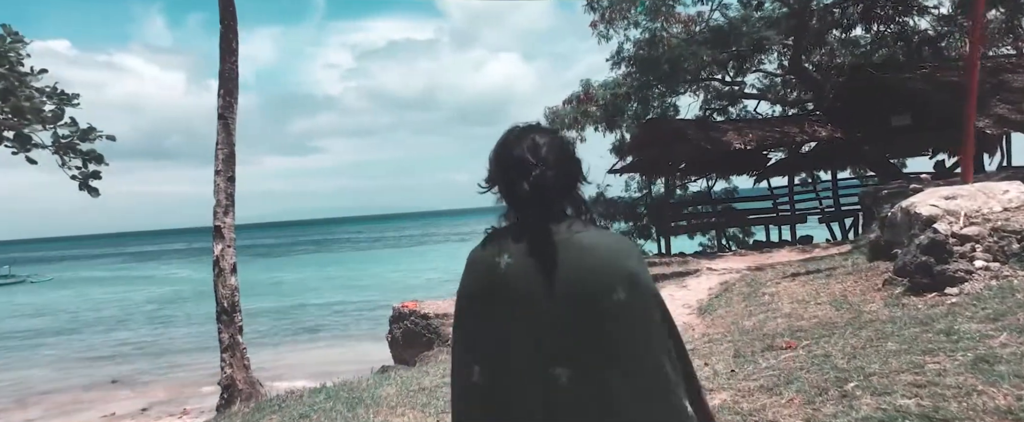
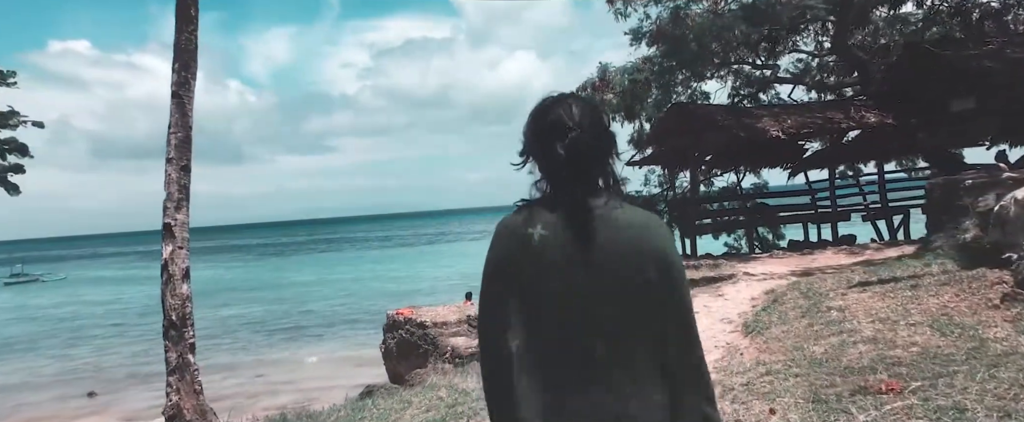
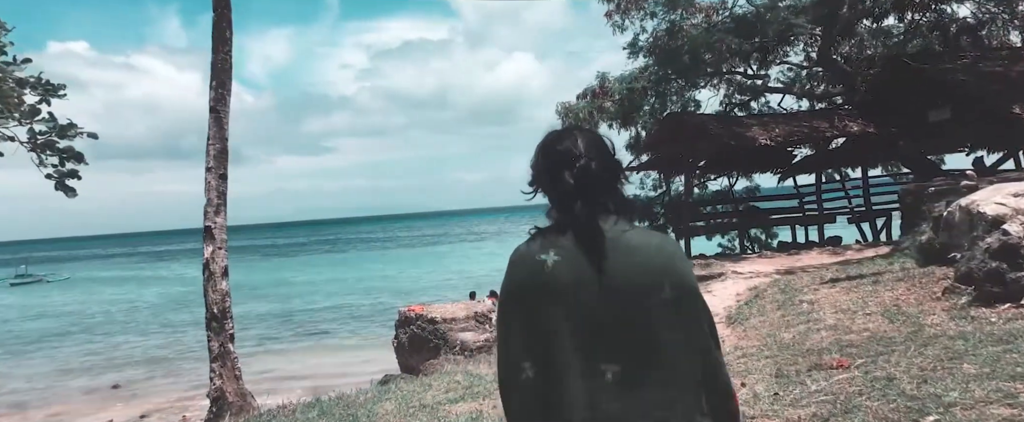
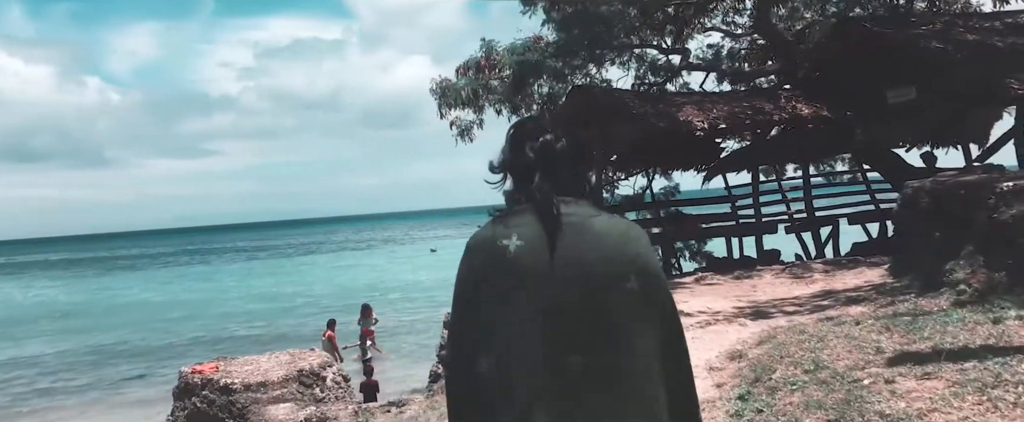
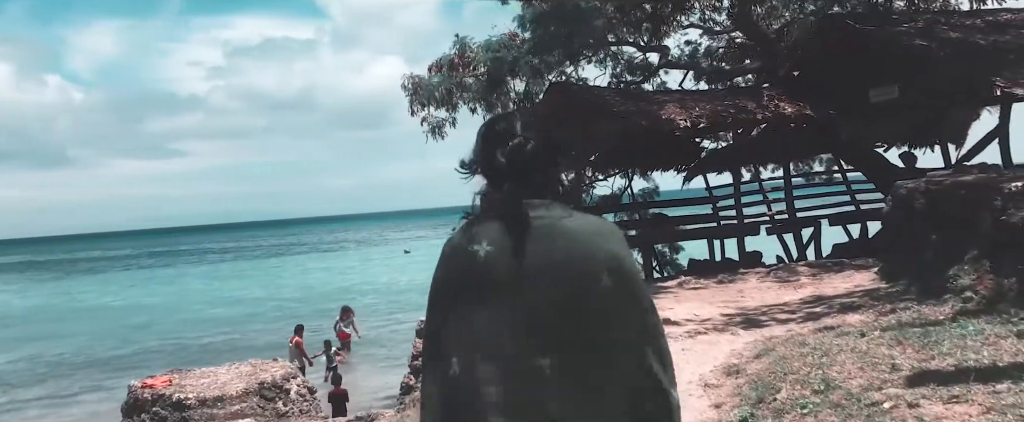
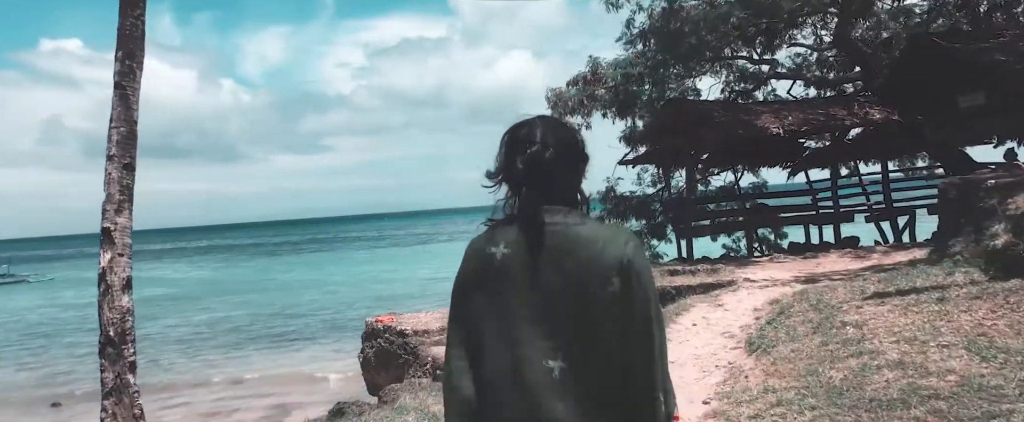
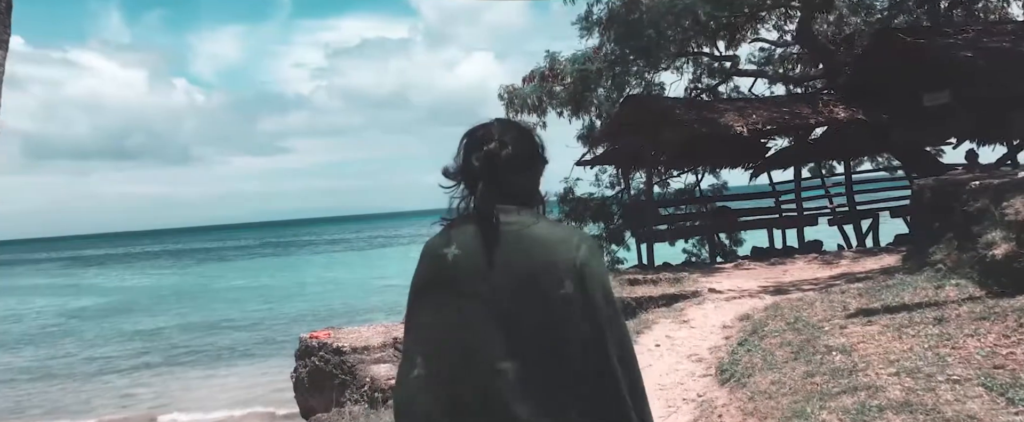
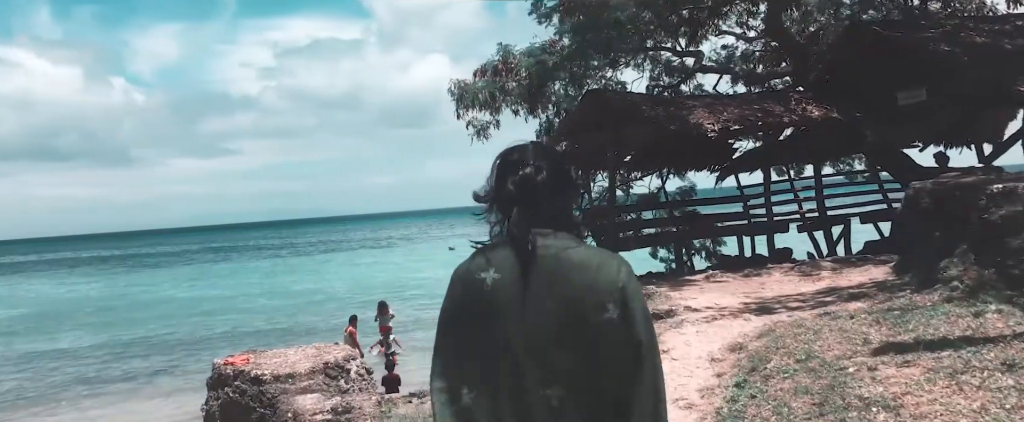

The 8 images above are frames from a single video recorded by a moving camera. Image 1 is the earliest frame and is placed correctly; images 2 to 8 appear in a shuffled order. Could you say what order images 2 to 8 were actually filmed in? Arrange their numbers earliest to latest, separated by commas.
3, 2, 6, 7, 8, 4, 5
